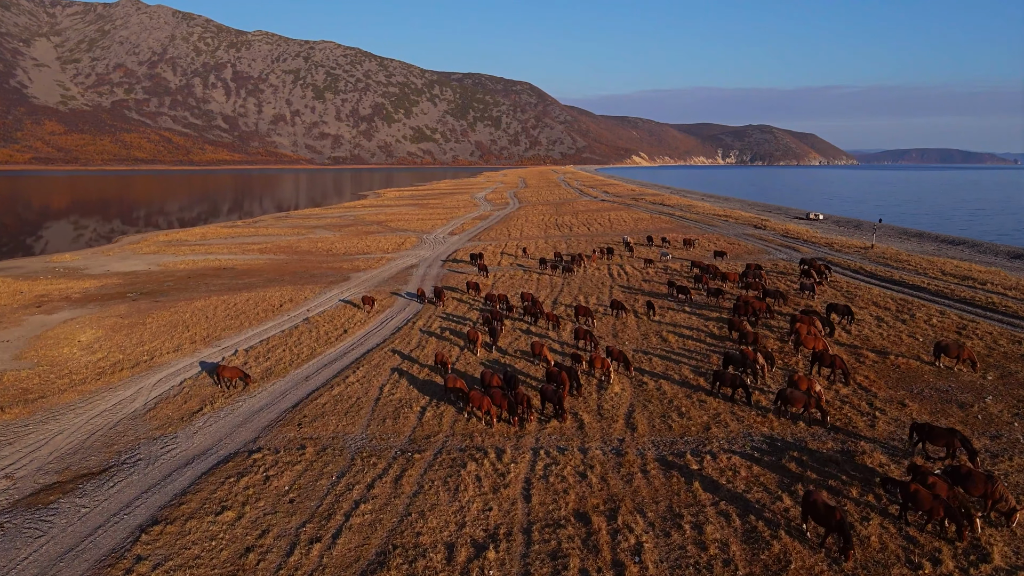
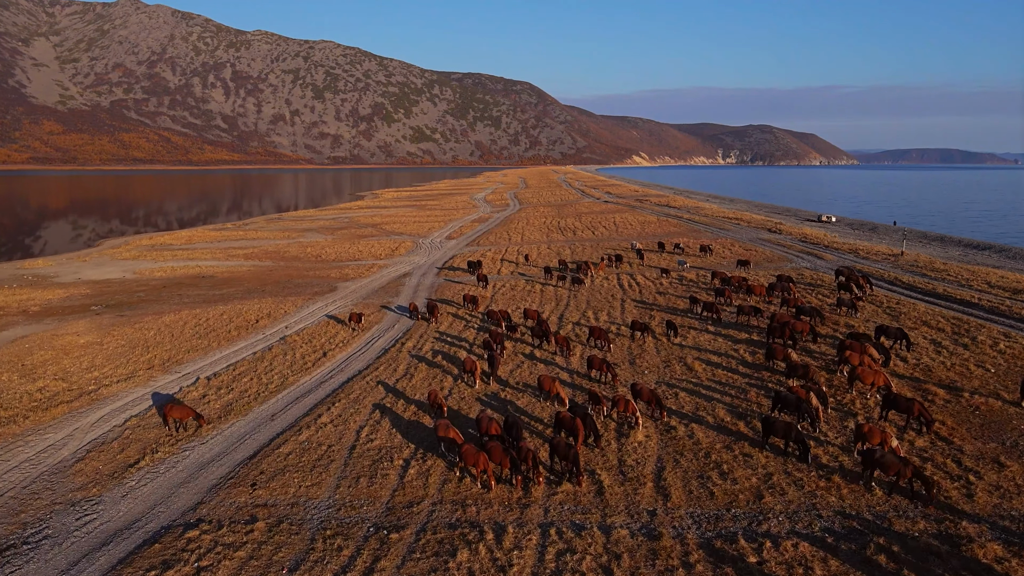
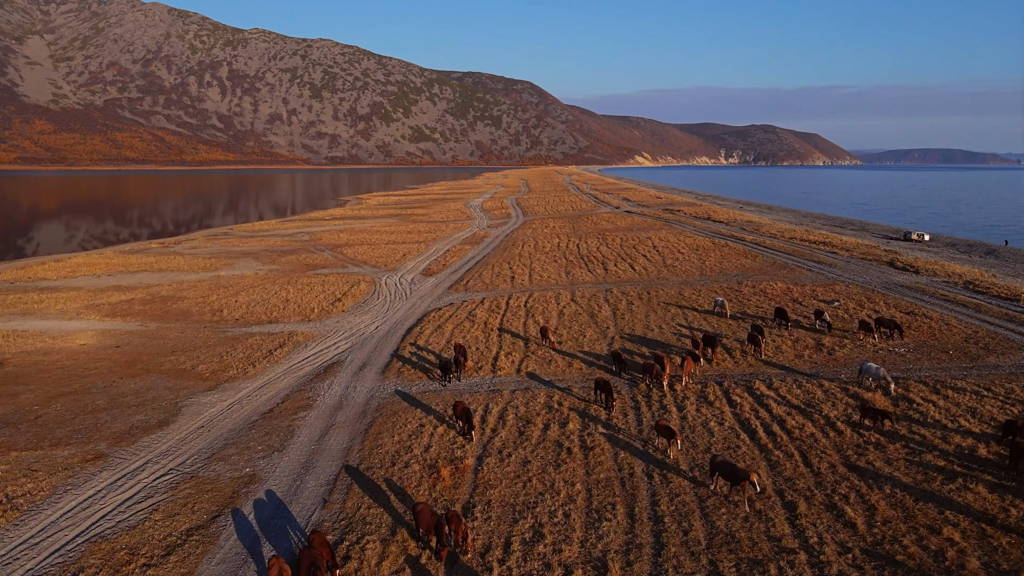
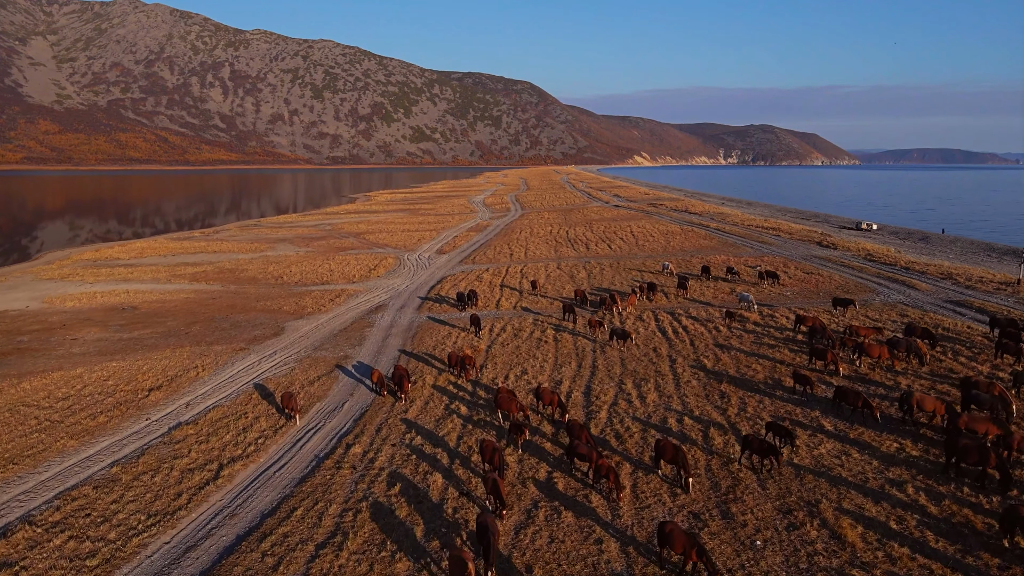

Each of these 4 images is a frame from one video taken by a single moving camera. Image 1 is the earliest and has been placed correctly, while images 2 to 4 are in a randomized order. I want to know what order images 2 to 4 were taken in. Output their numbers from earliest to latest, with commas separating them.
2, 4, 3
